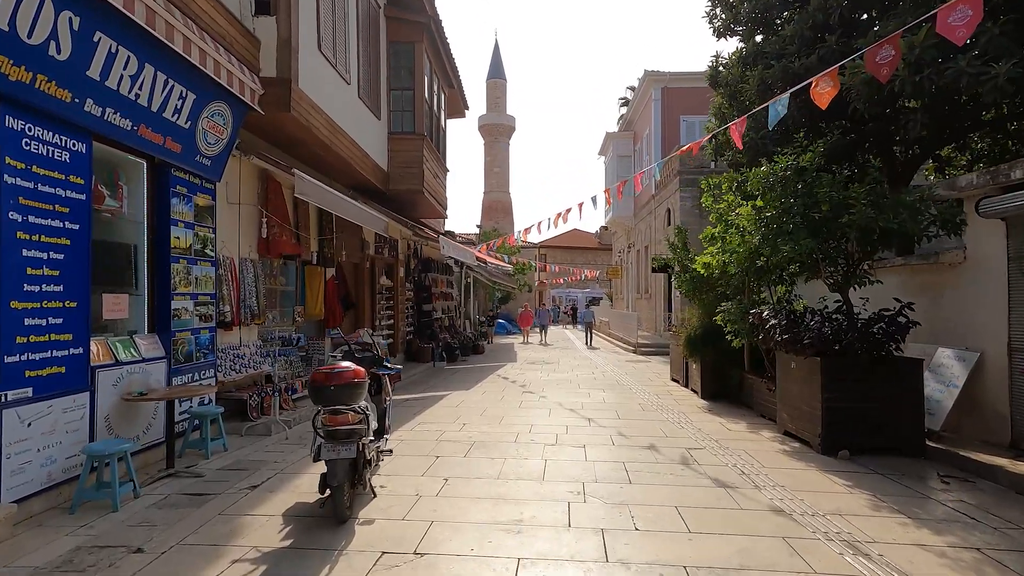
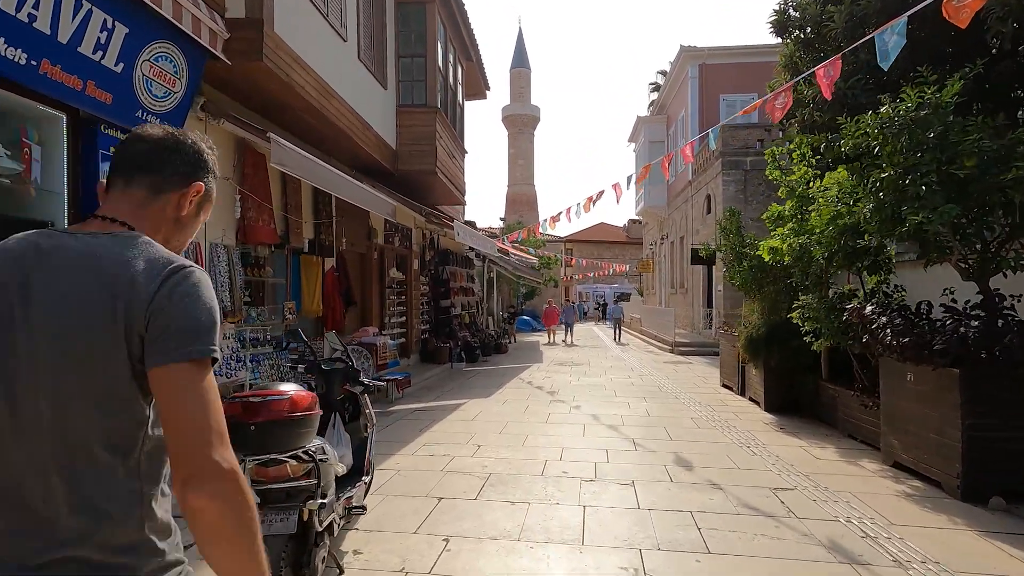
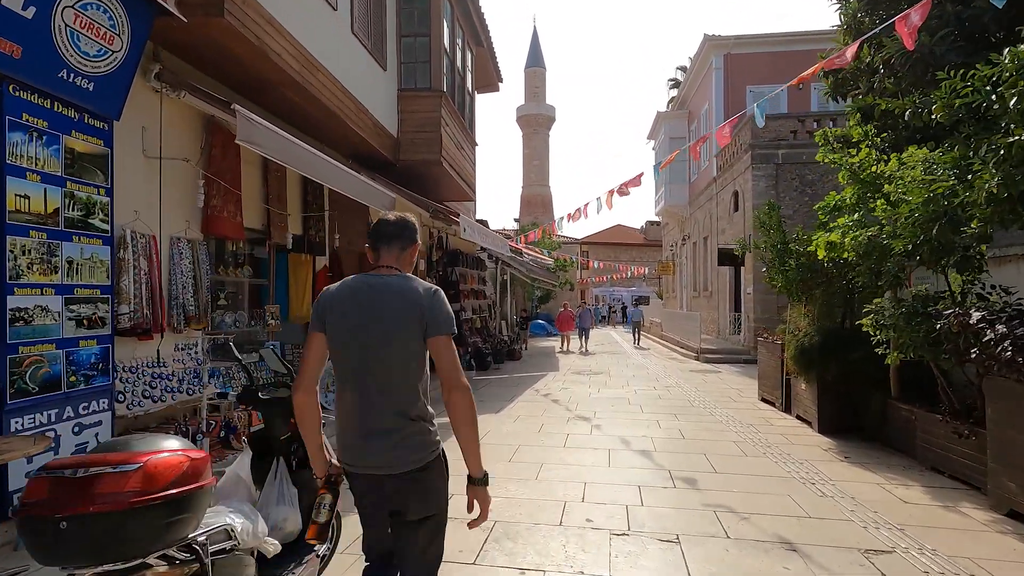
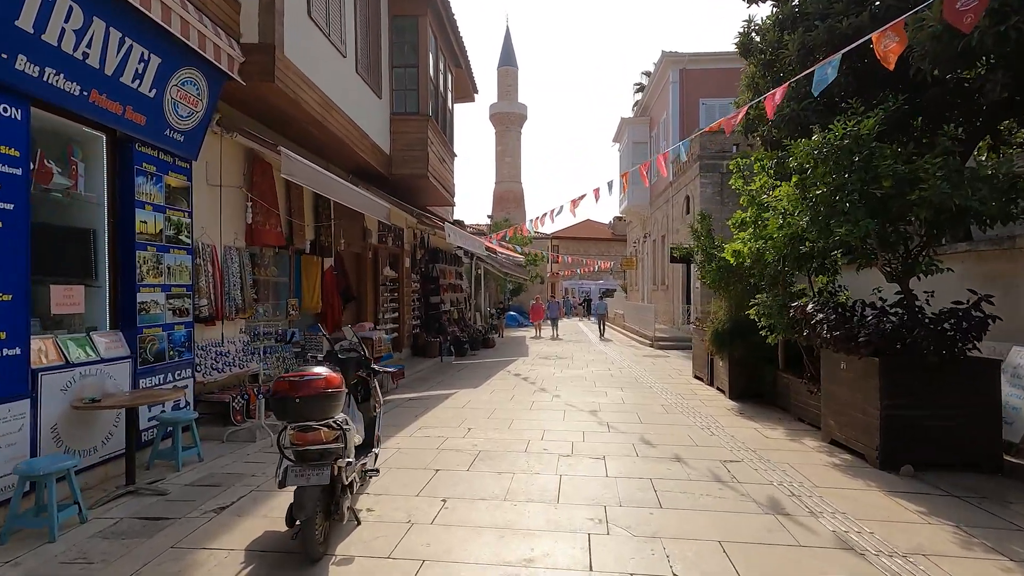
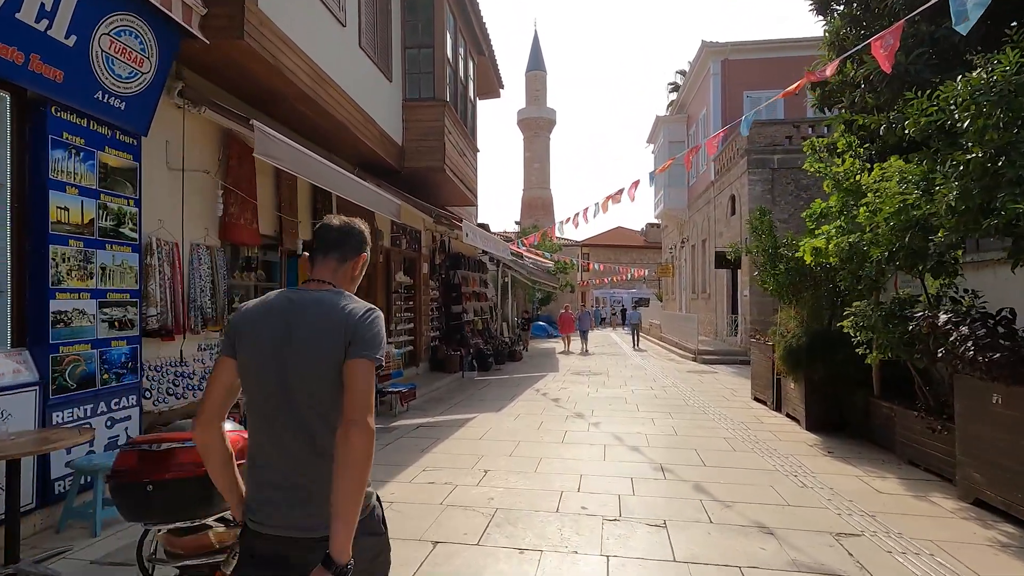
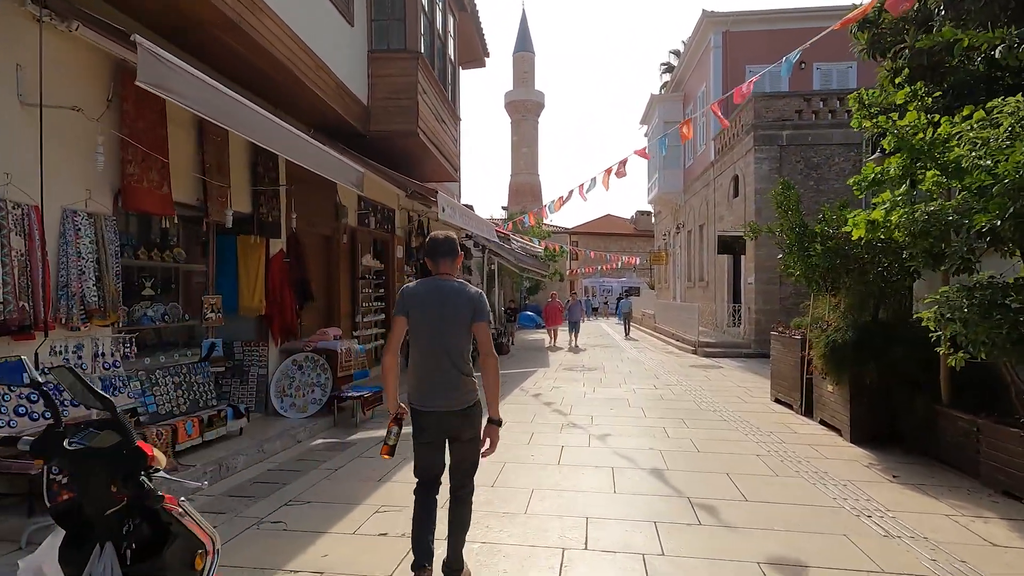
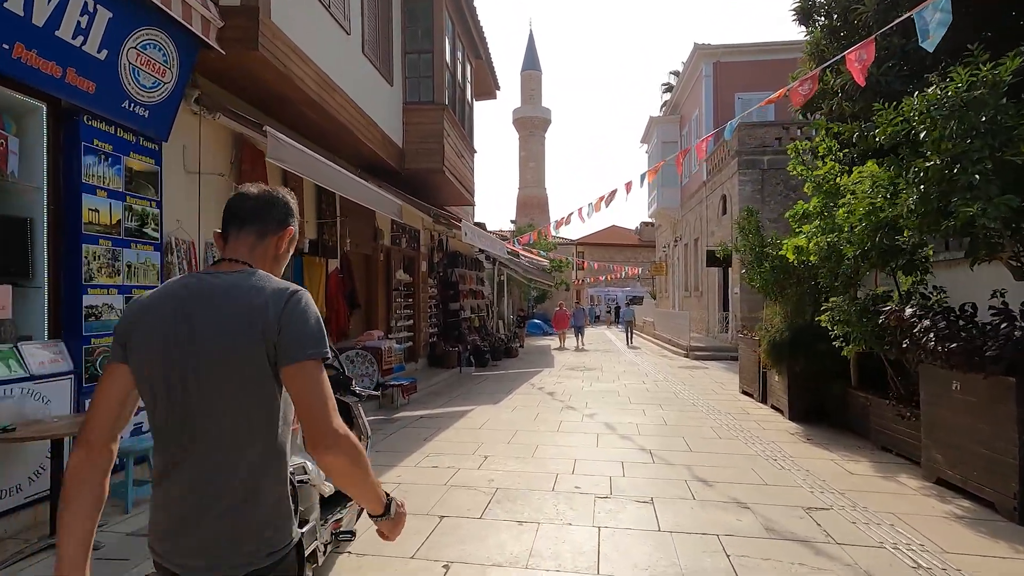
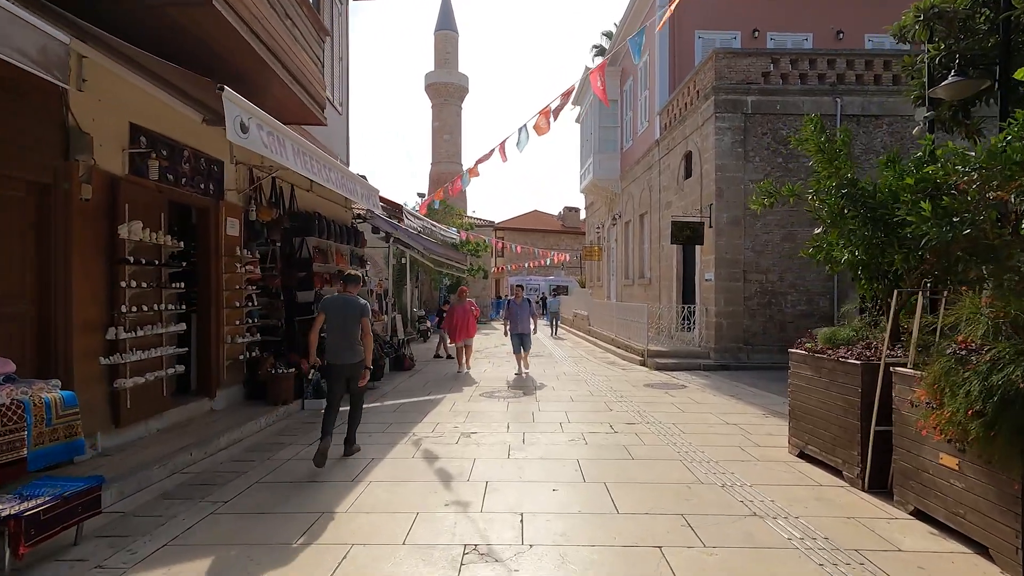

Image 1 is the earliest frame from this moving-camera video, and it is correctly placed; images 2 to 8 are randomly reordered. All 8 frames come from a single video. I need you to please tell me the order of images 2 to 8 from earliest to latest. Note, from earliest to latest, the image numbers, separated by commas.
4, 2, 7, 5, 3, 6, 8
